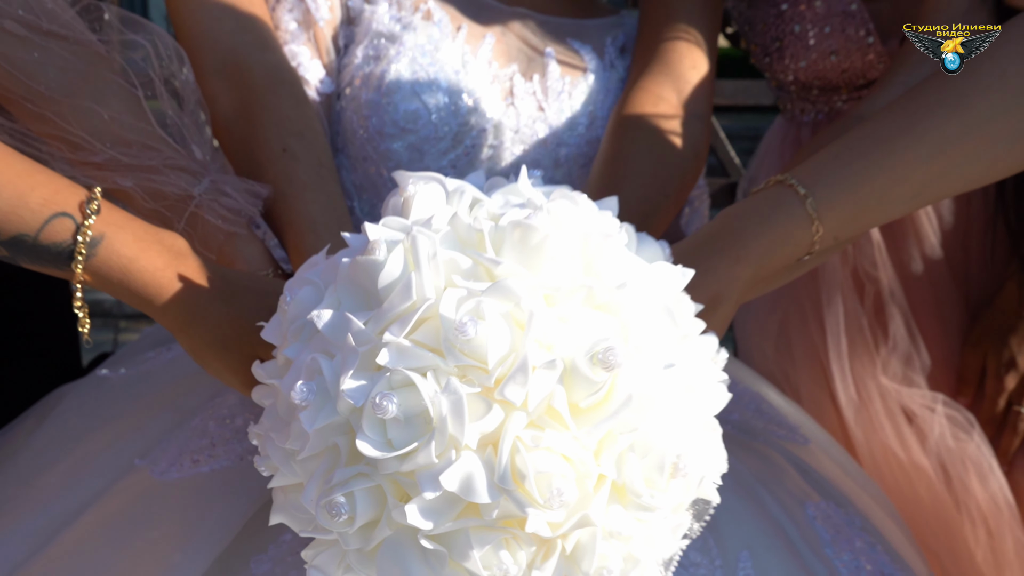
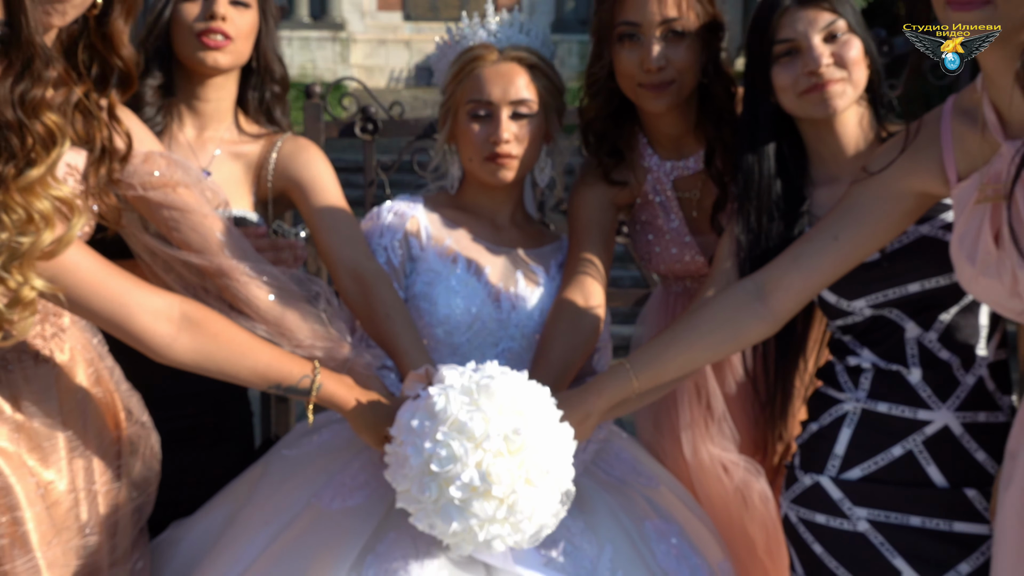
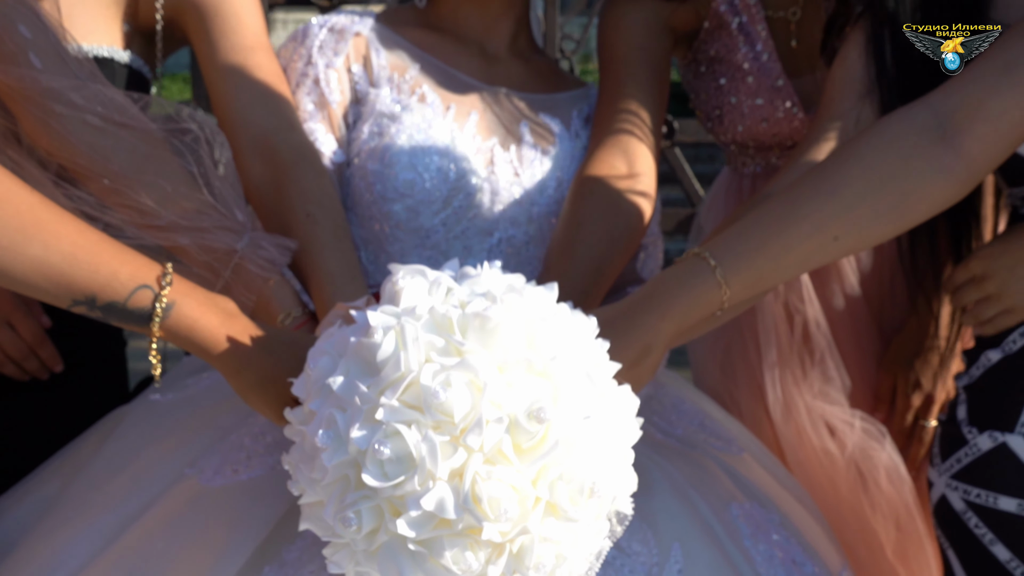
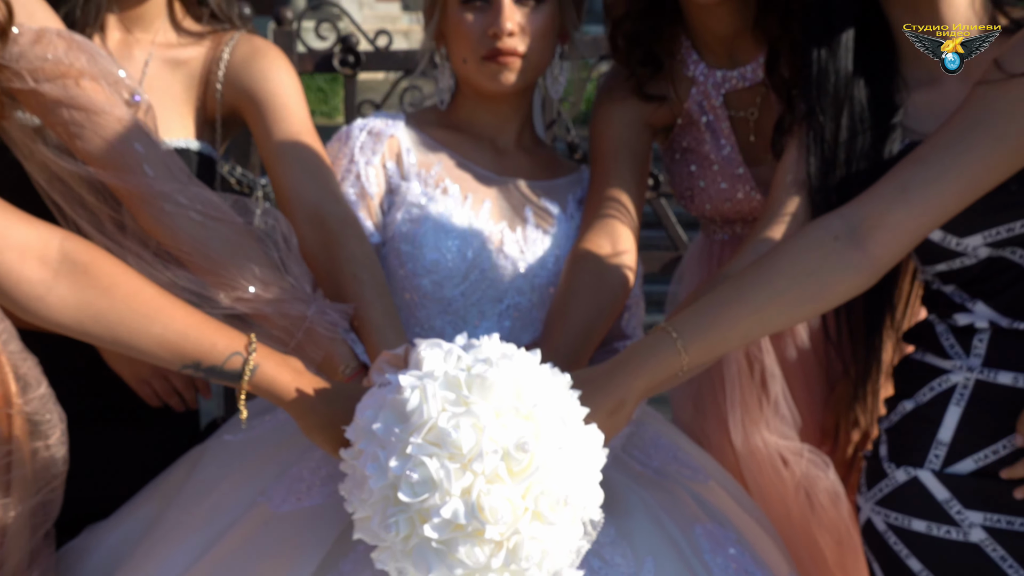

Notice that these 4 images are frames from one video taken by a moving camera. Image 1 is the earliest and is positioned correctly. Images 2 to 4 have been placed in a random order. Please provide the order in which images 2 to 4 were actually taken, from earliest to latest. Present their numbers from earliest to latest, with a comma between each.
3, 4, 2
